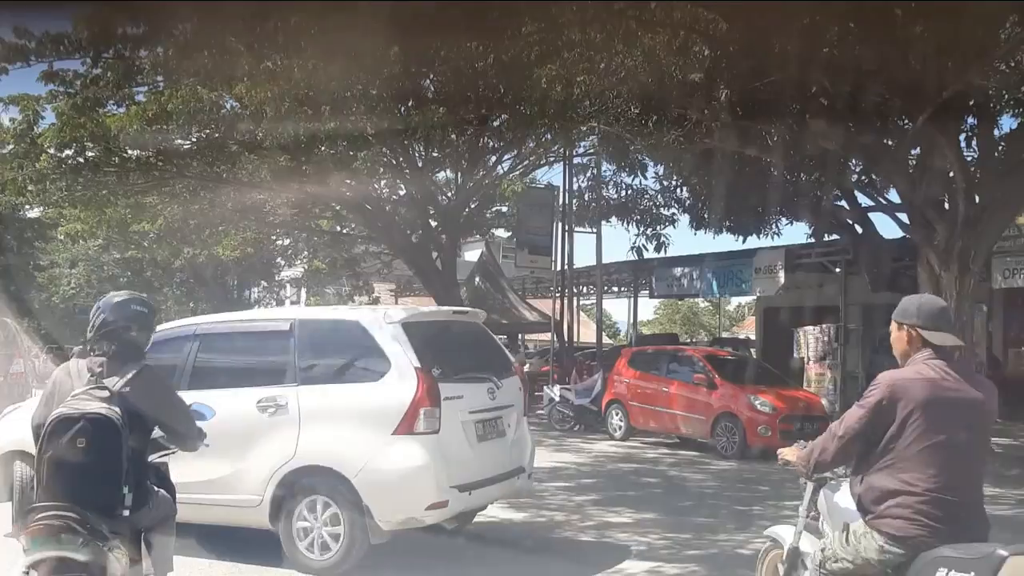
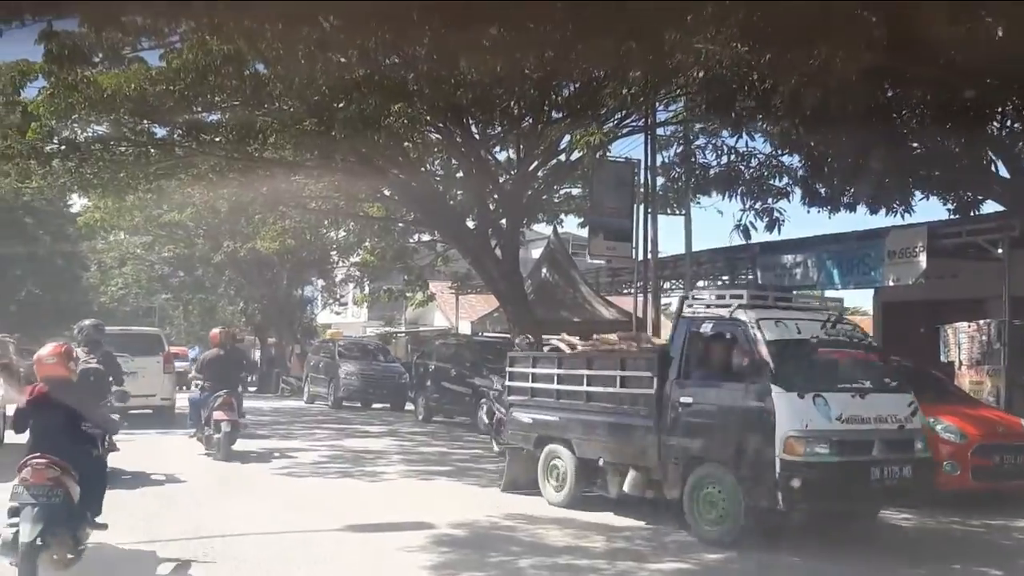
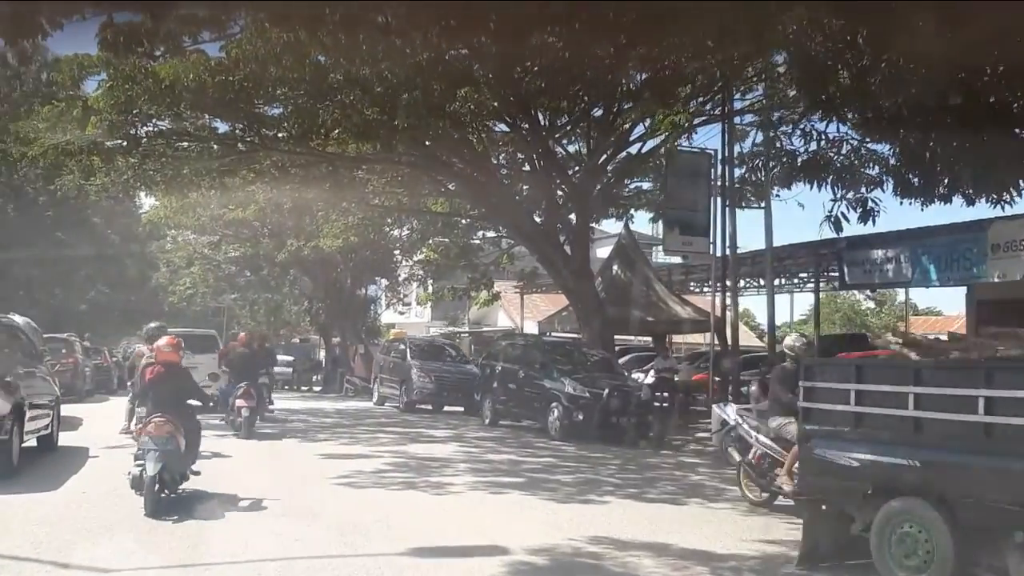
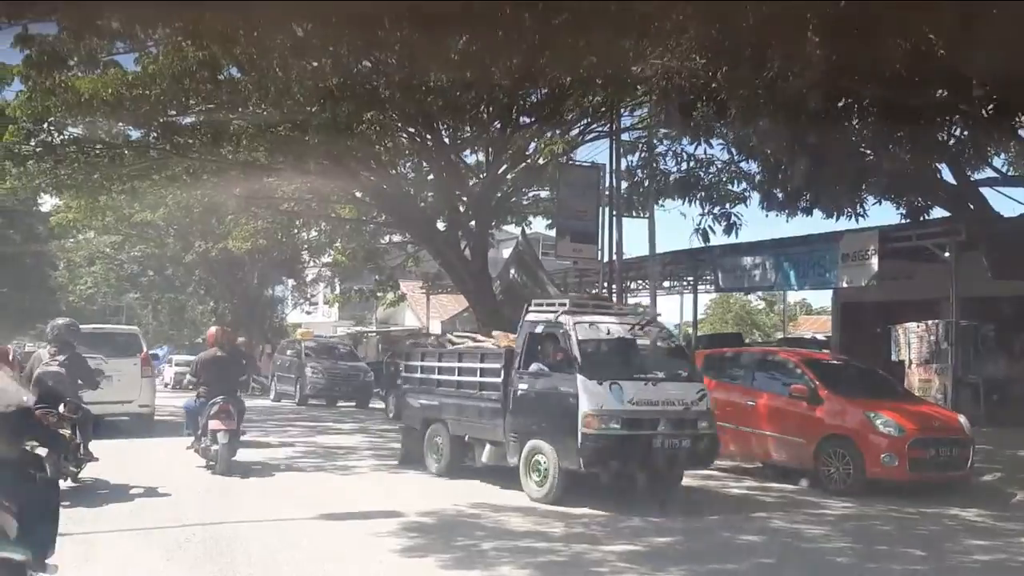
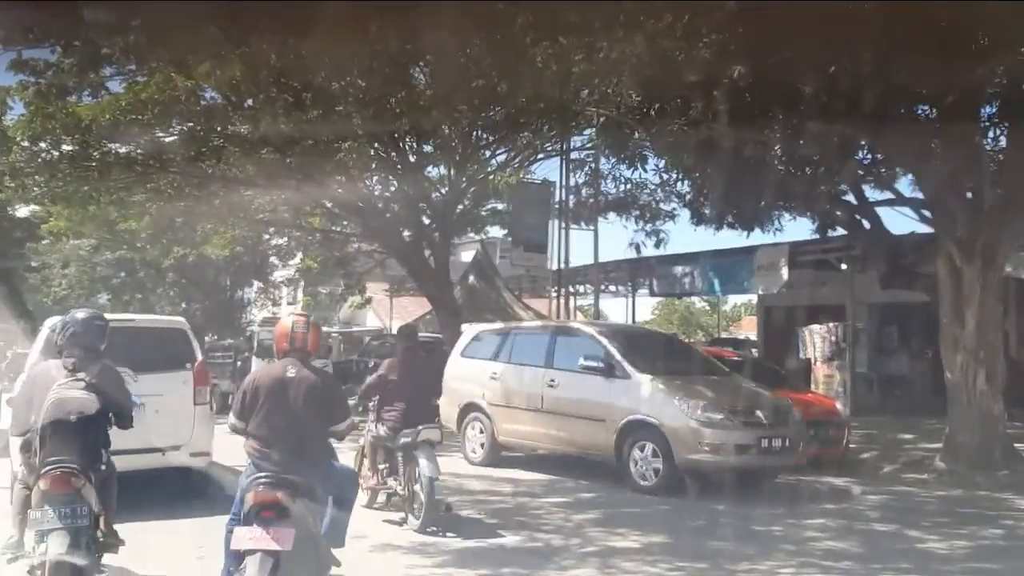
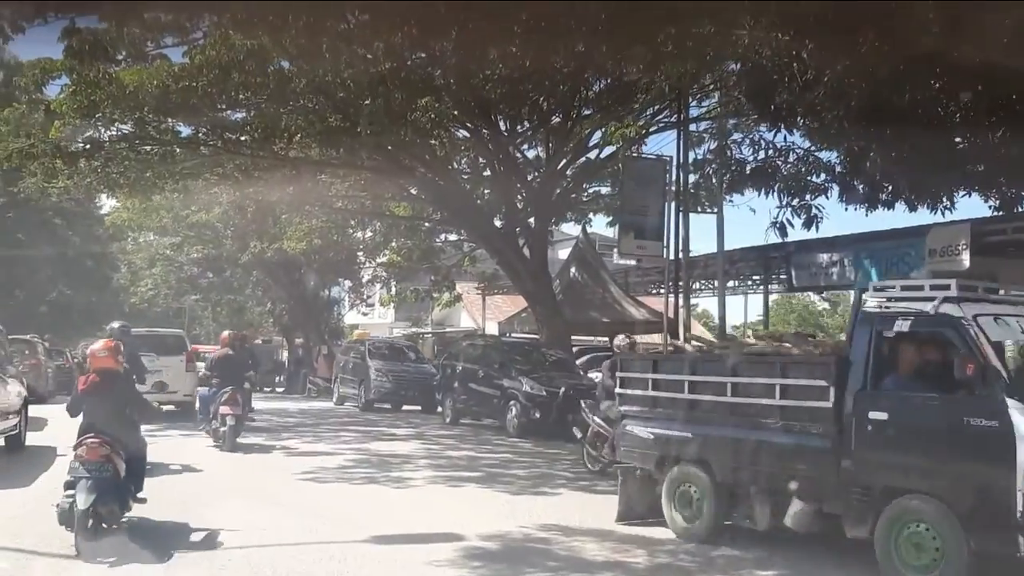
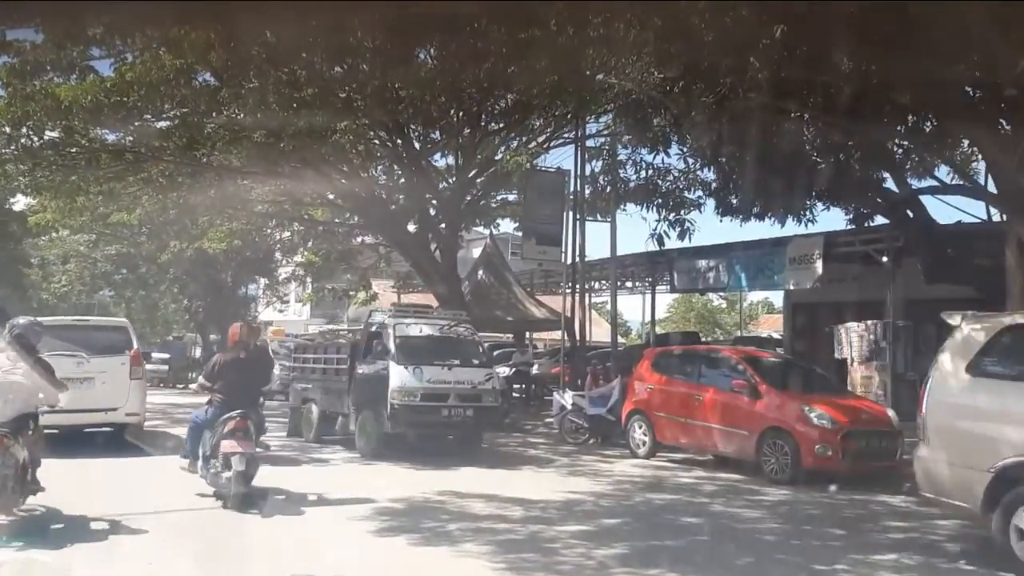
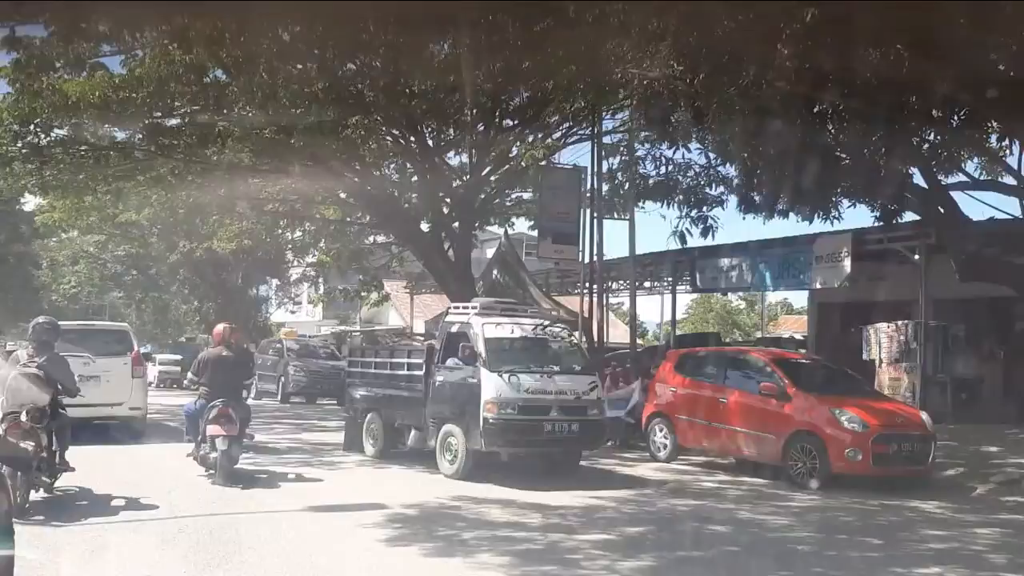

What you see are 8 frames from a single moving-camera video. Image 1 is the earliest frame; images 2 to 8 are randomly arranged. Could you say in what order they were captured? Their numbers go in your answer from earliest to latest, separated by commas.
5, 7, 8, 4, 2, 6, 3
